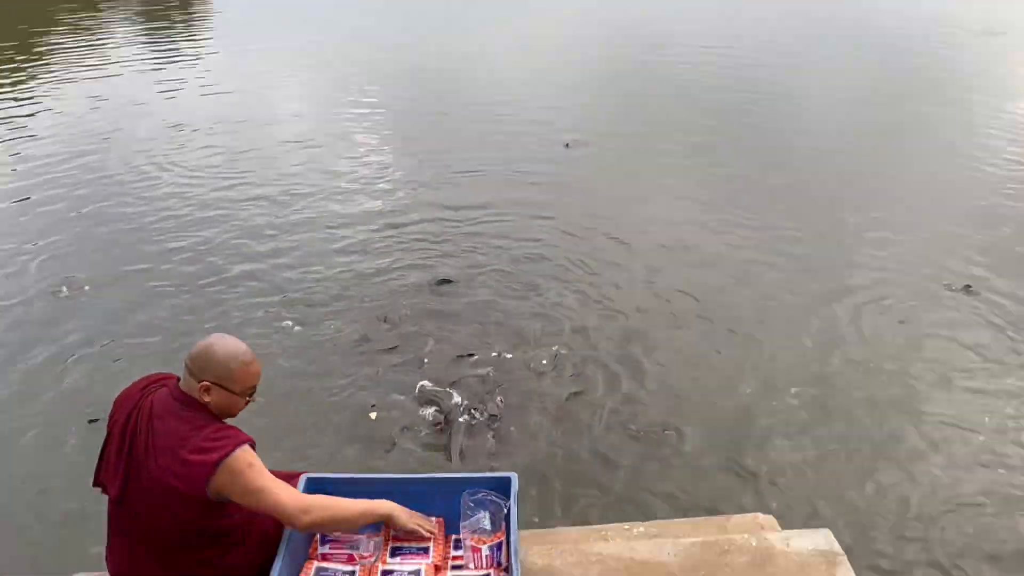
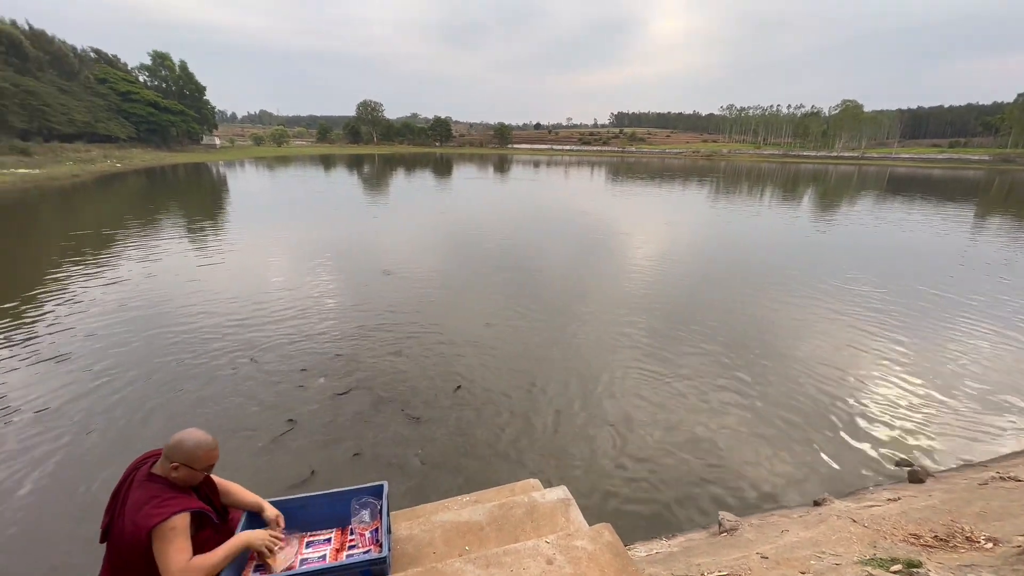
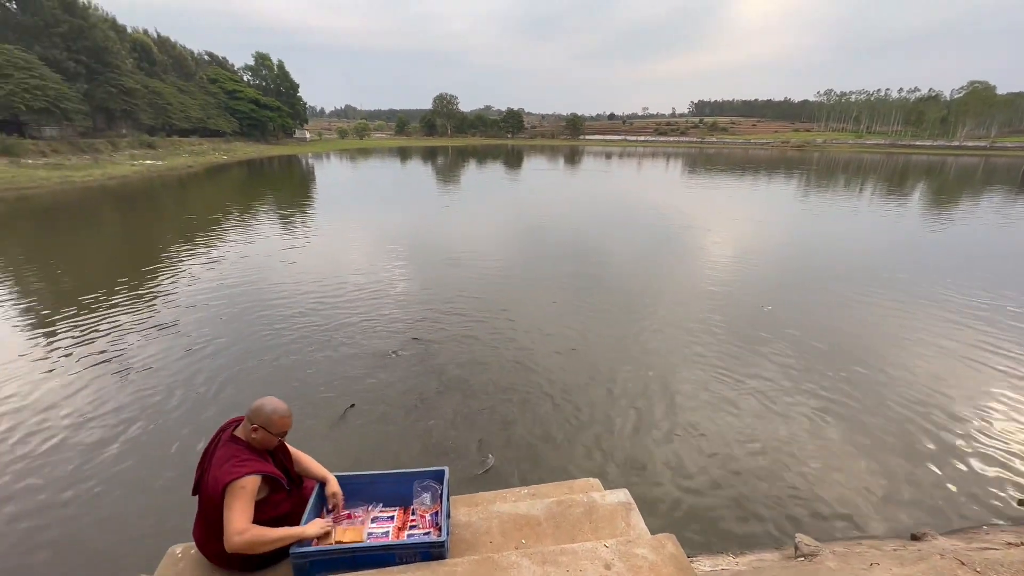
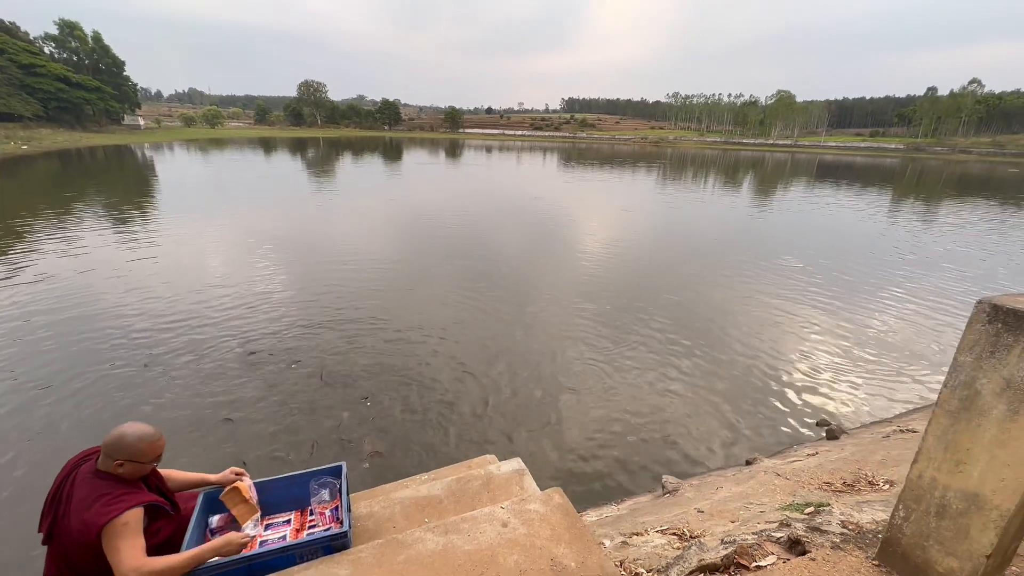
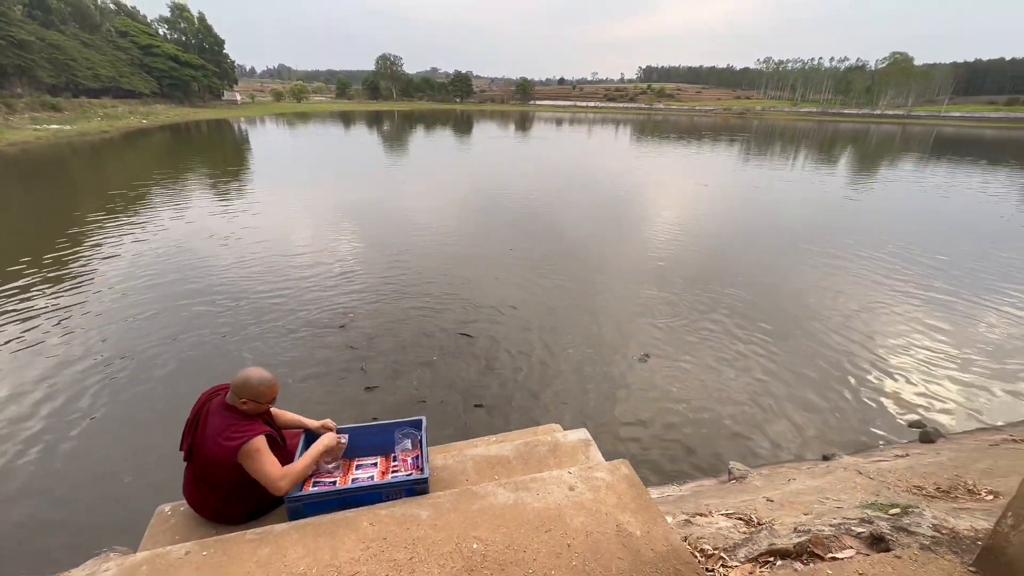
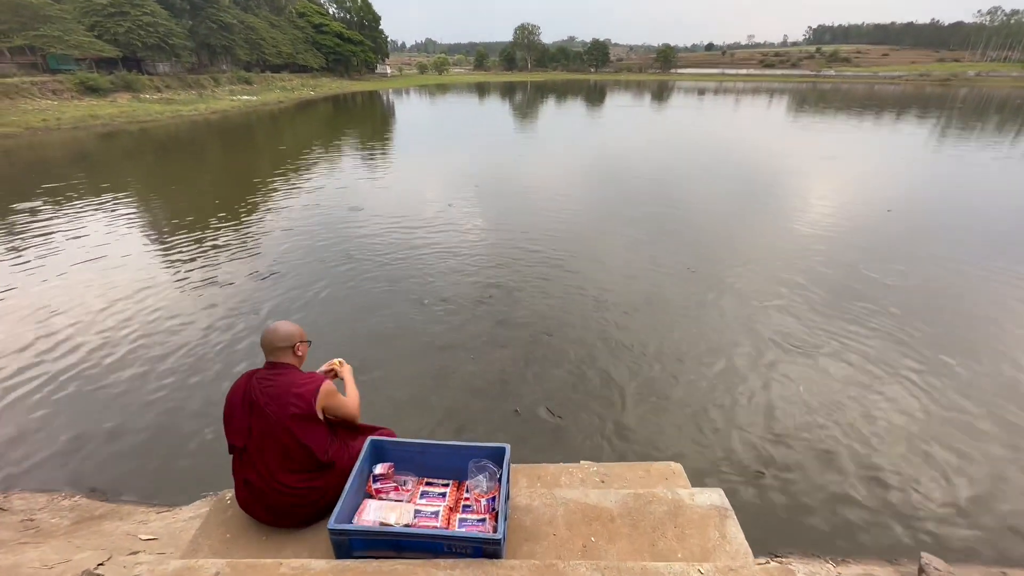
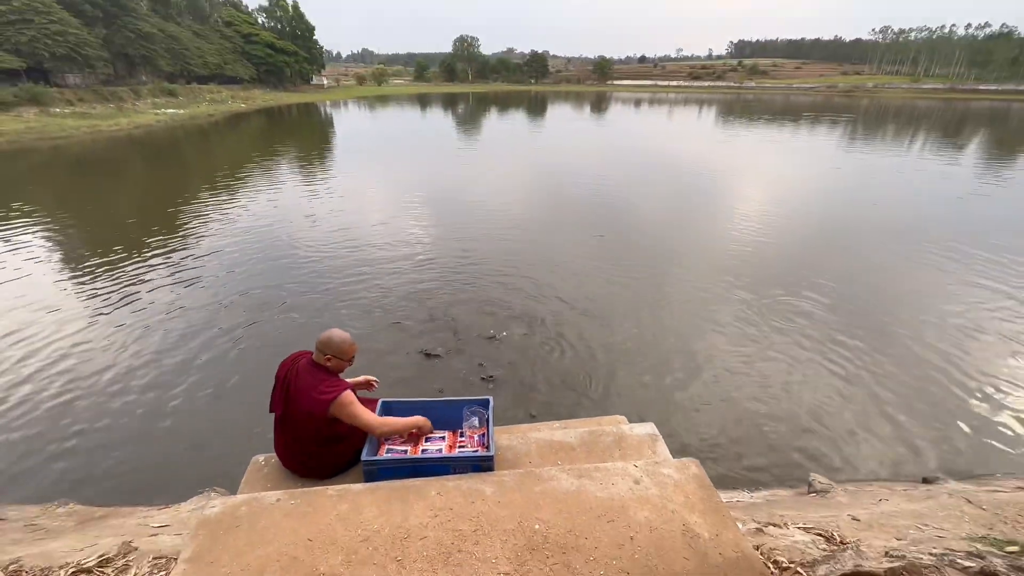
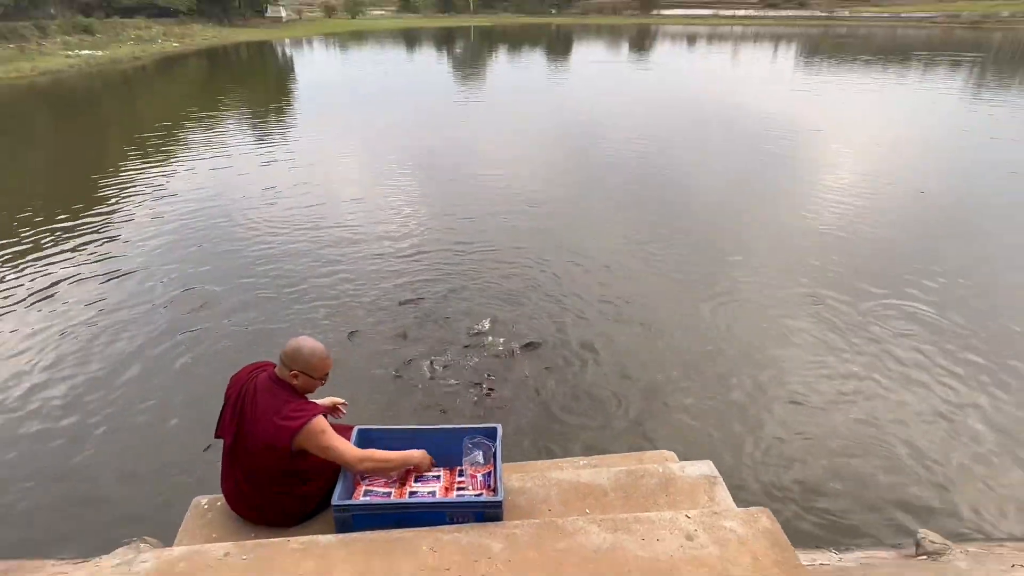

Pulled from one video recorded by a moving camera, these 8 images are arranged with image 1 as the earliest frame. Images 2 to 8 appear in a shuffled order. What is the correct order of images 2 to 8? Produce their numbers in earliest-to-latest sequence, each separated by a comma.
8, 7, 5, 4, 2, 3, 6
